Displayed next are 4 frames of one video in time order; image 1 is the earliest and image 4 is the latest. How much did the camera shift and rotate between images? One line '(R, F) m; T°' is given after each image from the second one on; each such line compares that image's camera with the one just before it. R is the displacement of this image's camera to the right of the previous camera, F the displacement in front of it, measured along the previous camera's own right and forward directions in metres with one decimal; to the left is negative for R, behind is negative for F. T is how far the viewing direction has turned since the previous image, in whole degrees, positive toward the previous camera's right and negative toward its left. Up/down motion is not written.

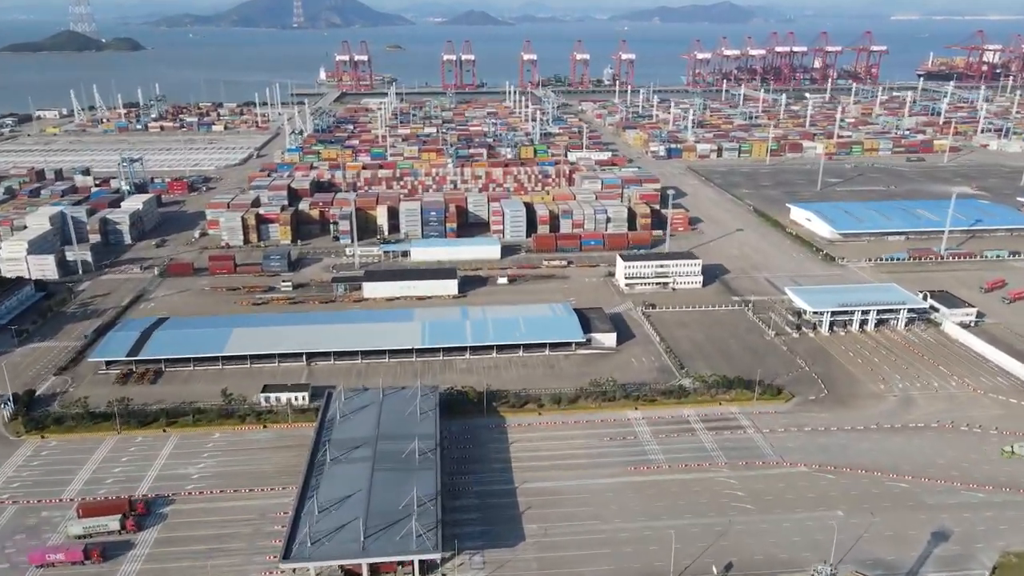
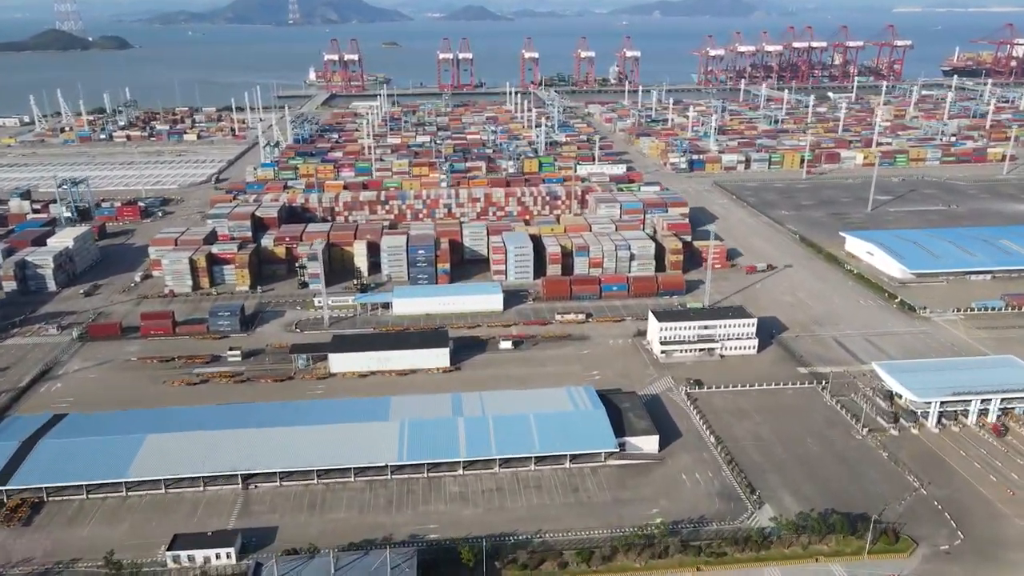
(-0.3, +10.8) m; 0°
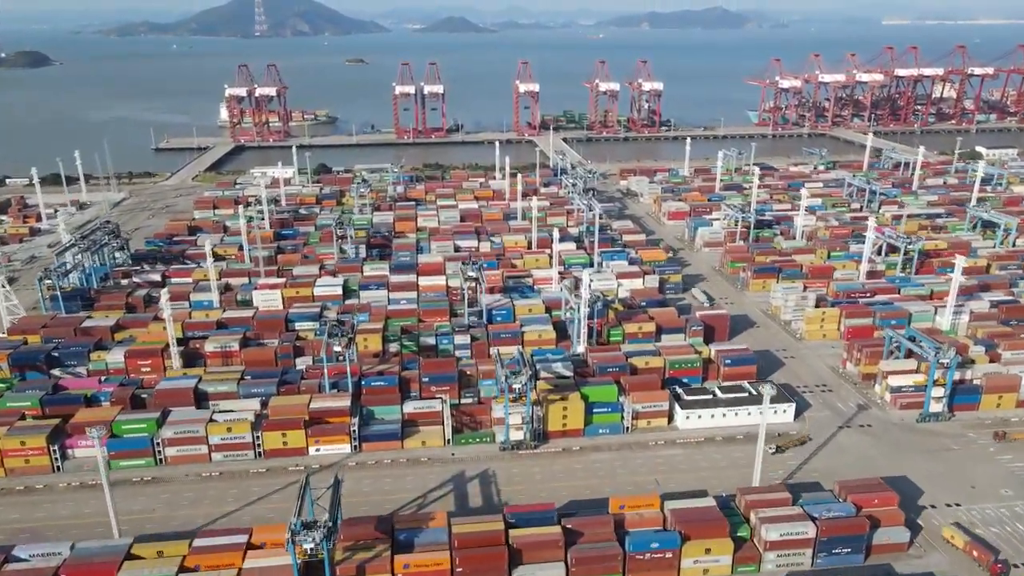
(-1.0, +52.0) m; +1°
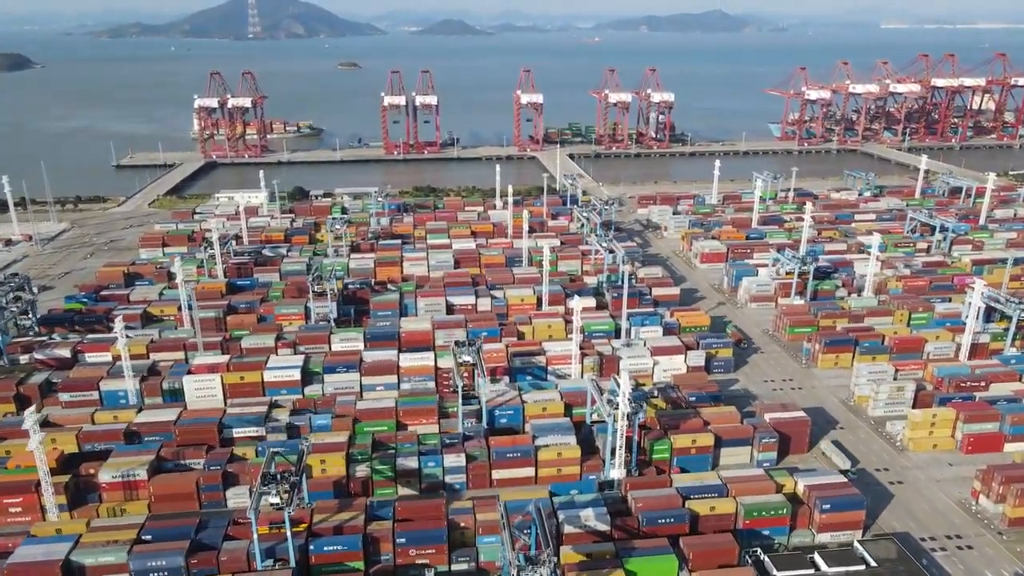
(-0.6, +11.2) m; 0°
